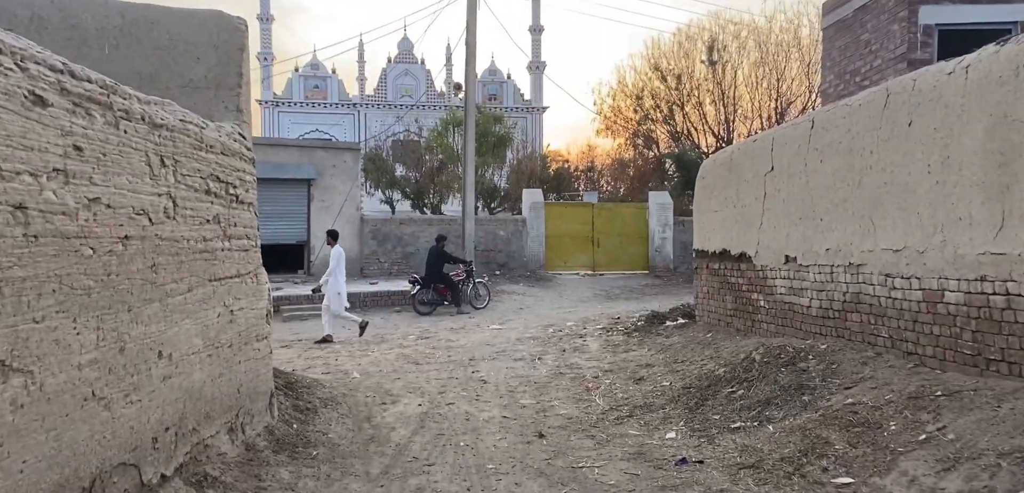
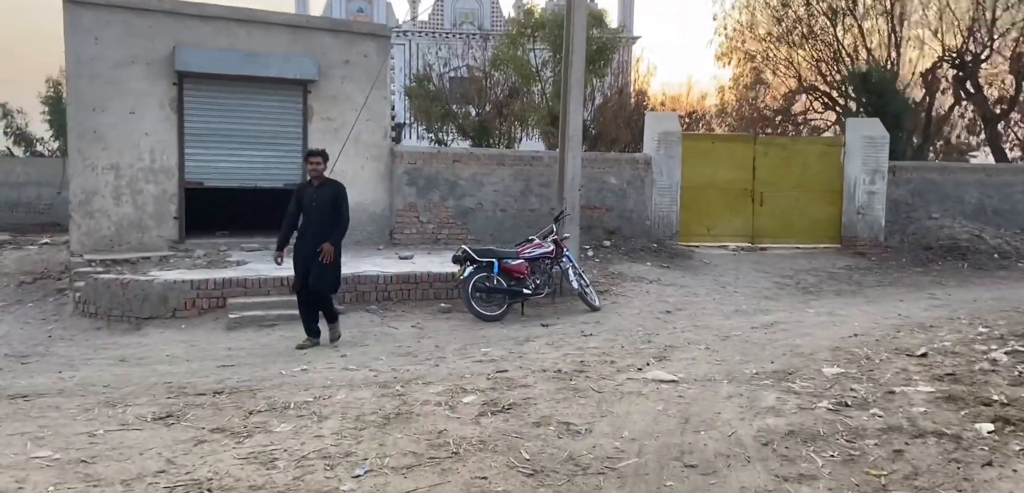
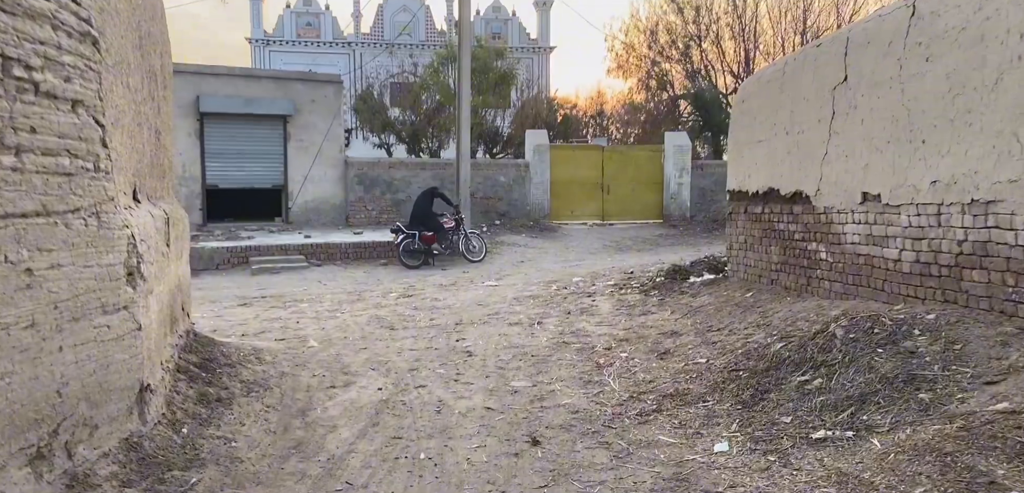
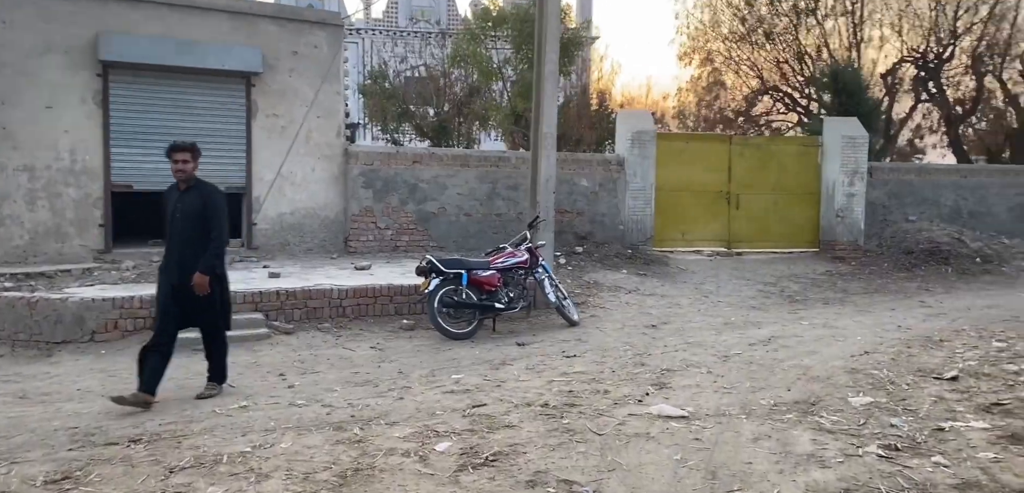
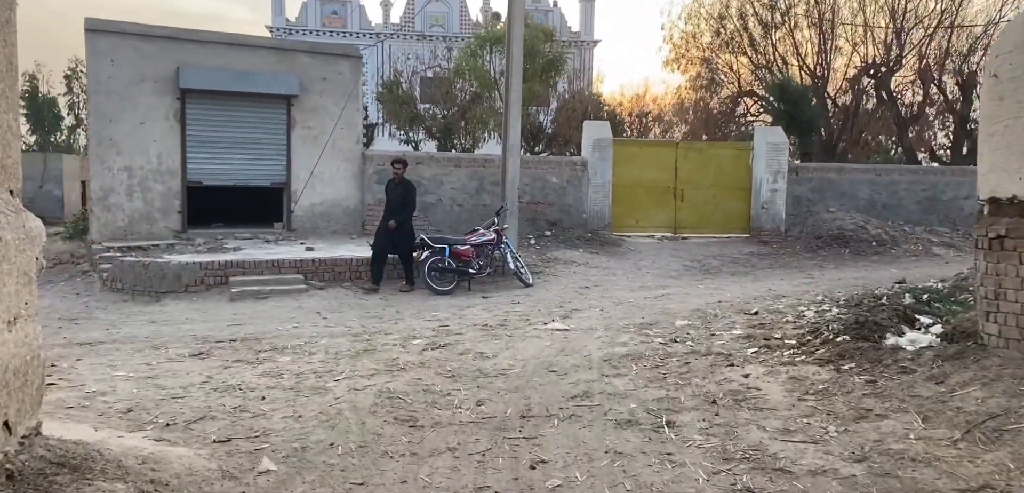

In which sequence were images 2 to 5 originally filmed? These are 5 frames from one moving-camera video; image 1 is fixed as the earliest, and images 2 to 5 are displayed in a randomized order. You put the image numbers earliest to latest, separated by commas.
3, 5, 2, 4
